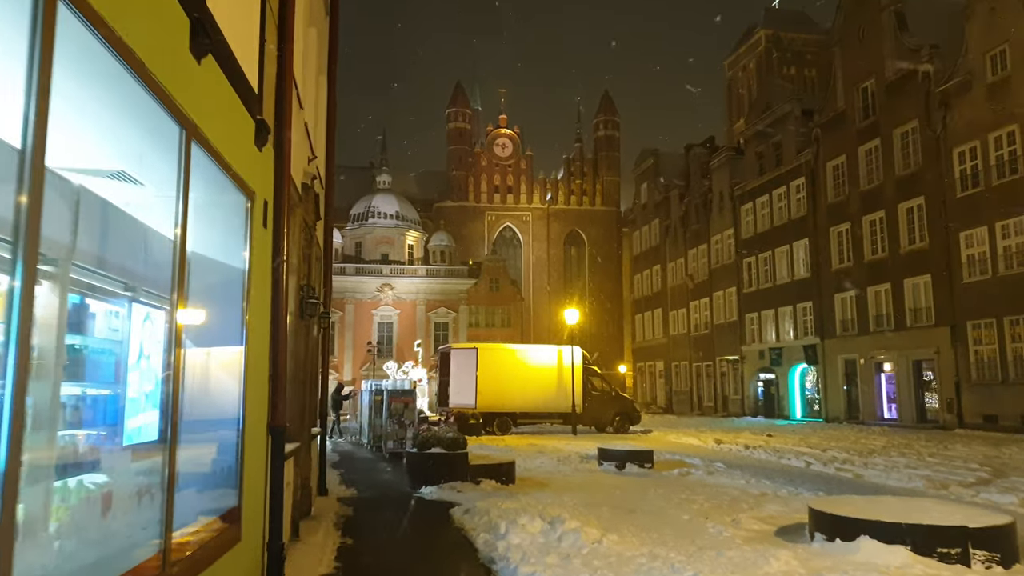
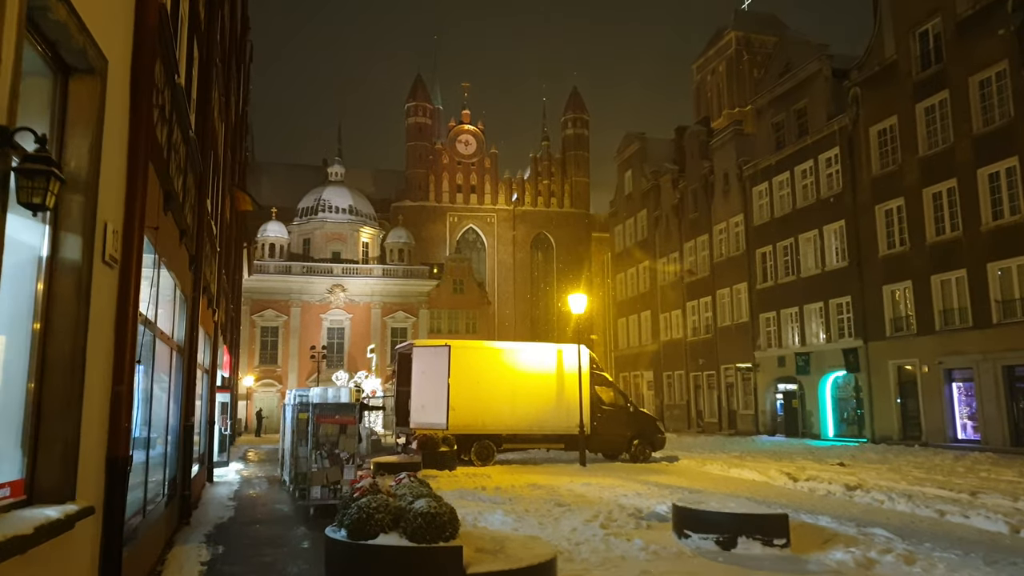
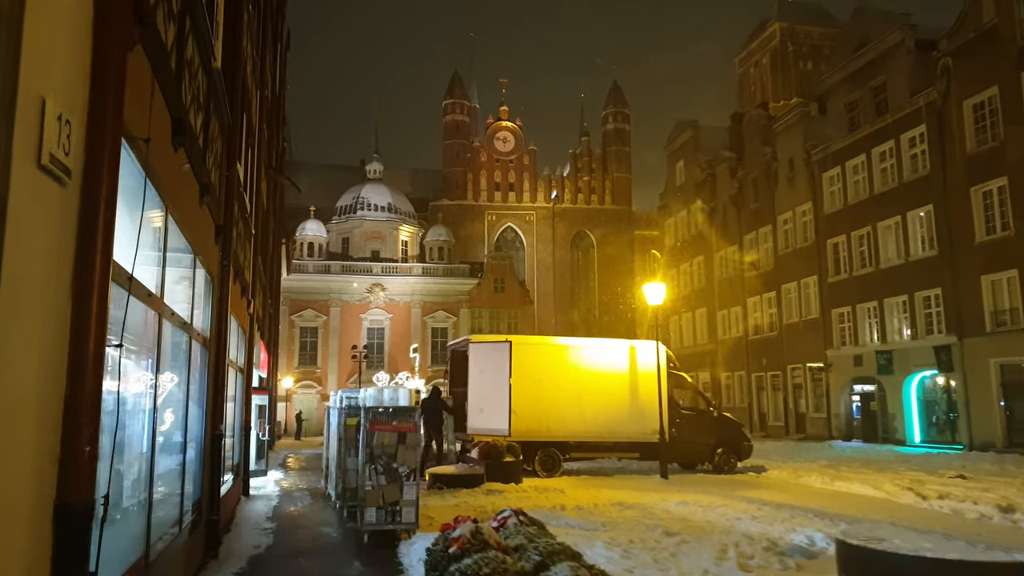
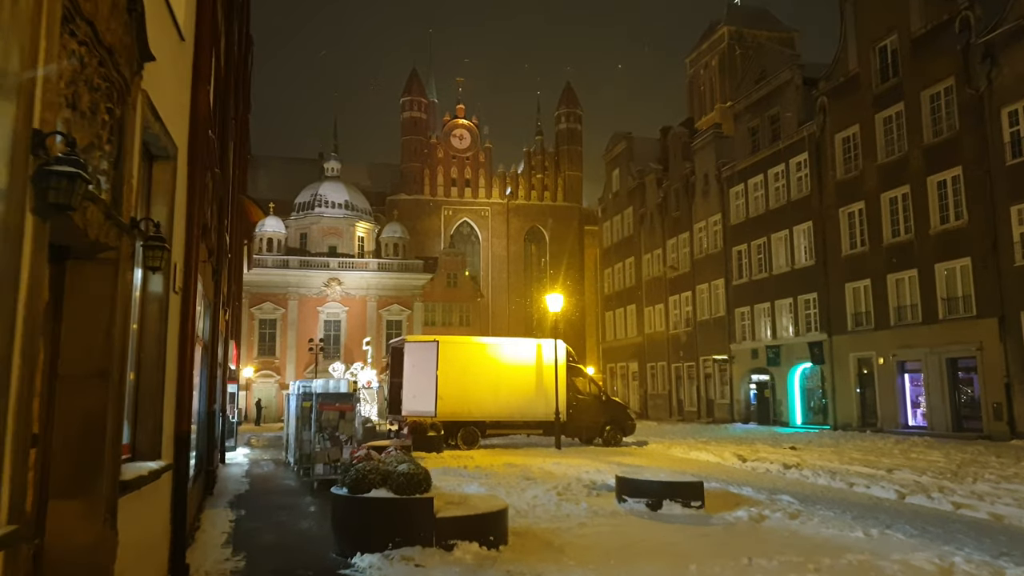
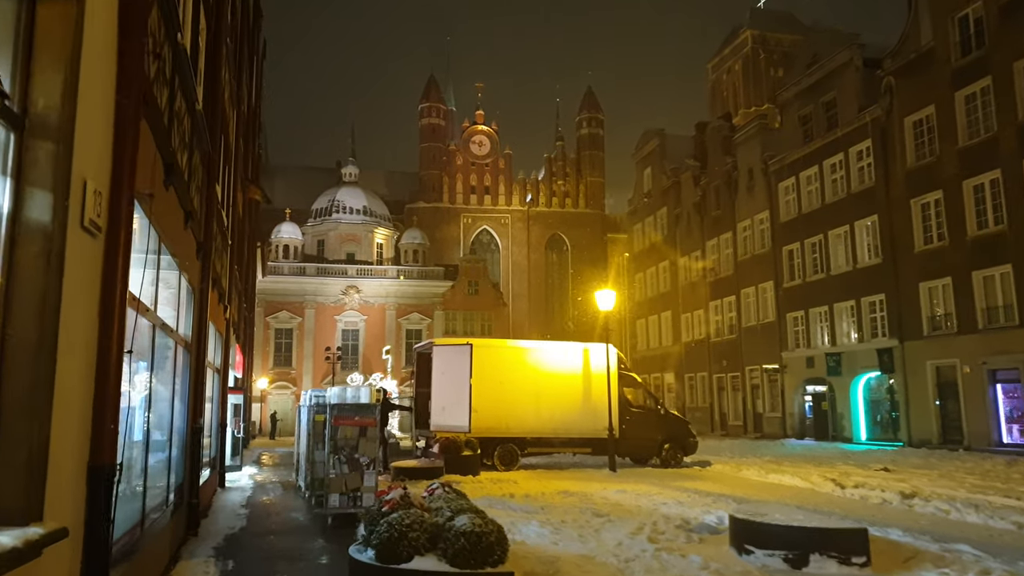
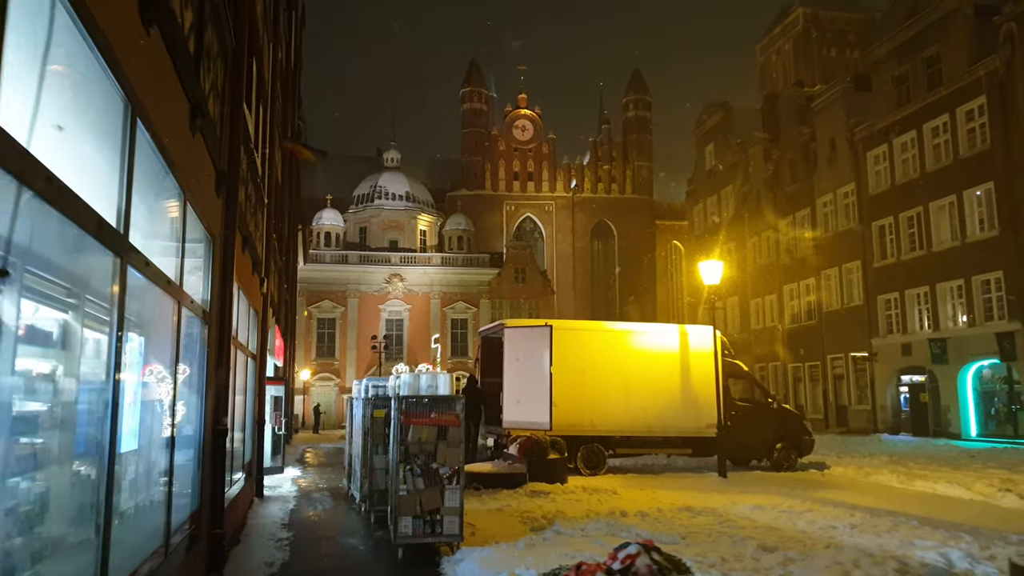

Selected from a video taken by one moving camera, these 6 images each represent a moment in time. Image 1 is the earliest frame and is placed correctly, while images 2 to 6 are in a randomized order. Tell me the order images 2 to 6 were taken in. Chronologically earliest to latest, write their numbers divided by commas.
4, 2, 5, 3, 6
